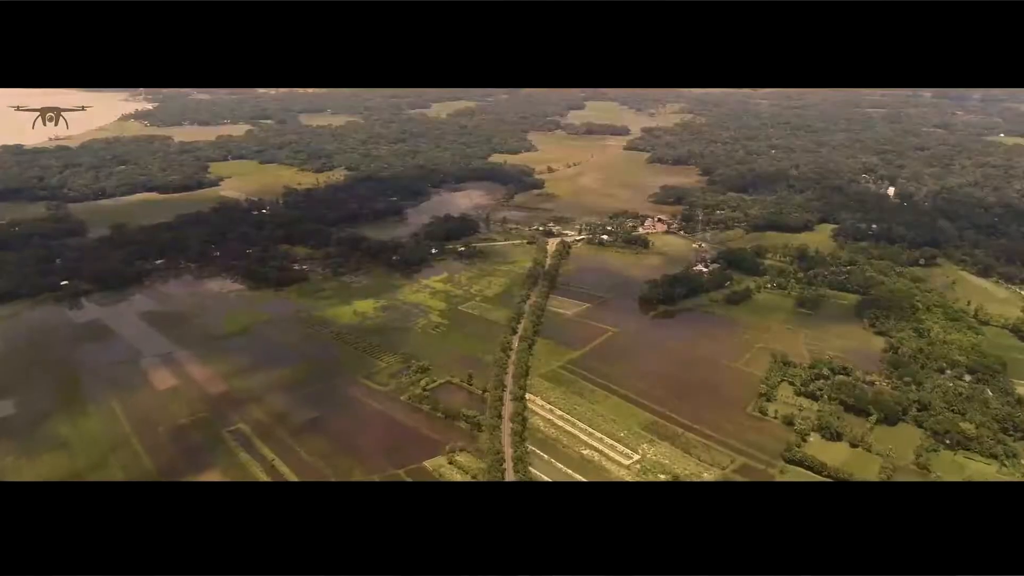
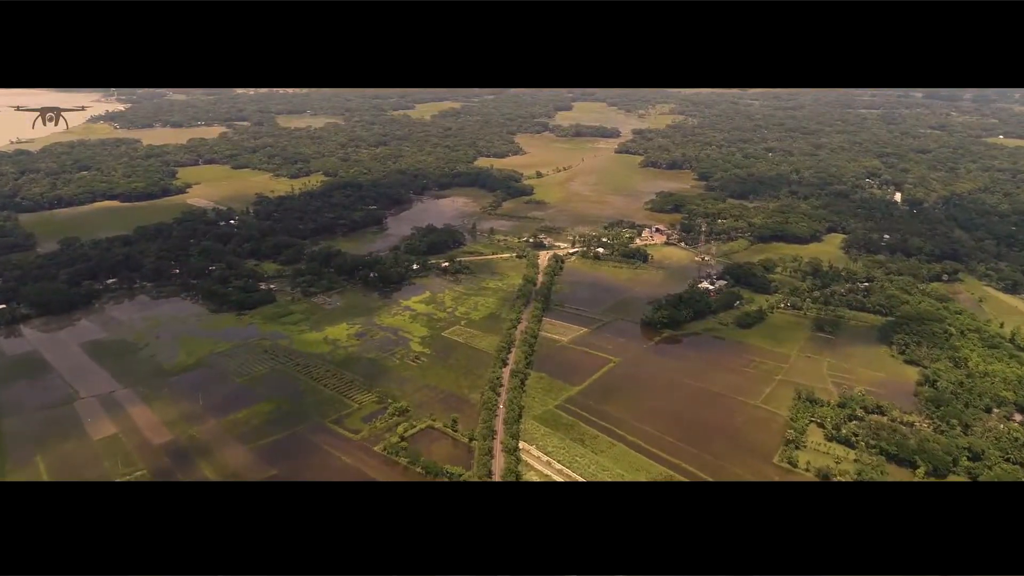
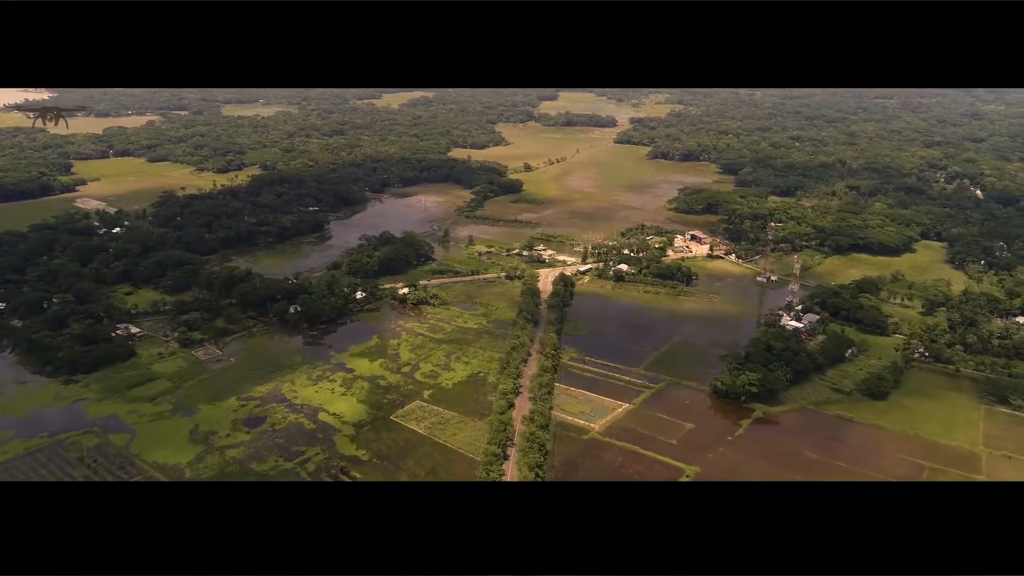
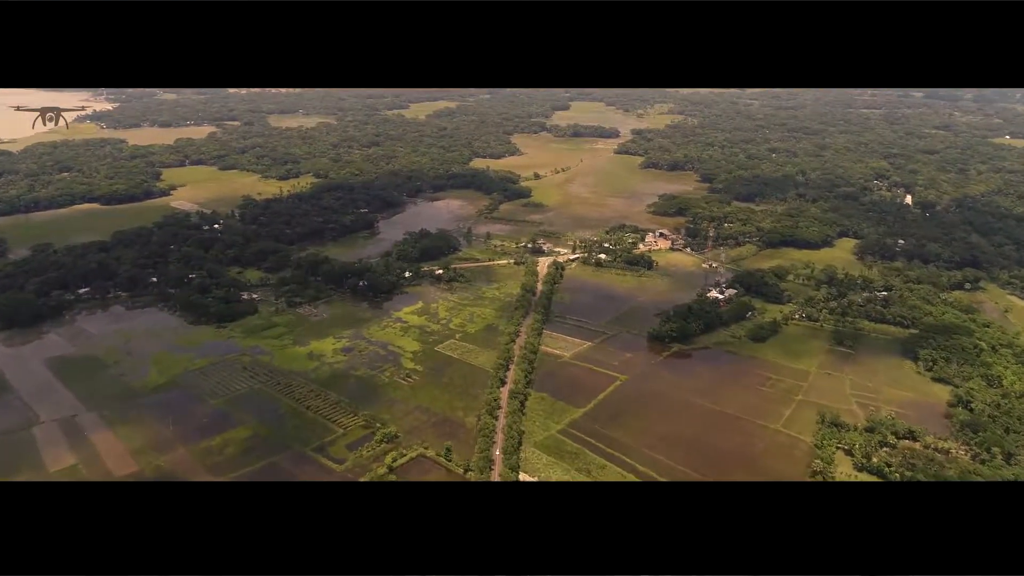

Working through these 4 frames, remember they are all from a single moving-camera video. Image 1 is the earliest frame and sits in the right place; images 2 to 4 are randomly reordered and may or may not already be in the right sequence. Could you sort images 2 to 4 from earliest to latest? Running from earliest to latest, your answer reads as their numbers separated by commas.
2, 4, 3
